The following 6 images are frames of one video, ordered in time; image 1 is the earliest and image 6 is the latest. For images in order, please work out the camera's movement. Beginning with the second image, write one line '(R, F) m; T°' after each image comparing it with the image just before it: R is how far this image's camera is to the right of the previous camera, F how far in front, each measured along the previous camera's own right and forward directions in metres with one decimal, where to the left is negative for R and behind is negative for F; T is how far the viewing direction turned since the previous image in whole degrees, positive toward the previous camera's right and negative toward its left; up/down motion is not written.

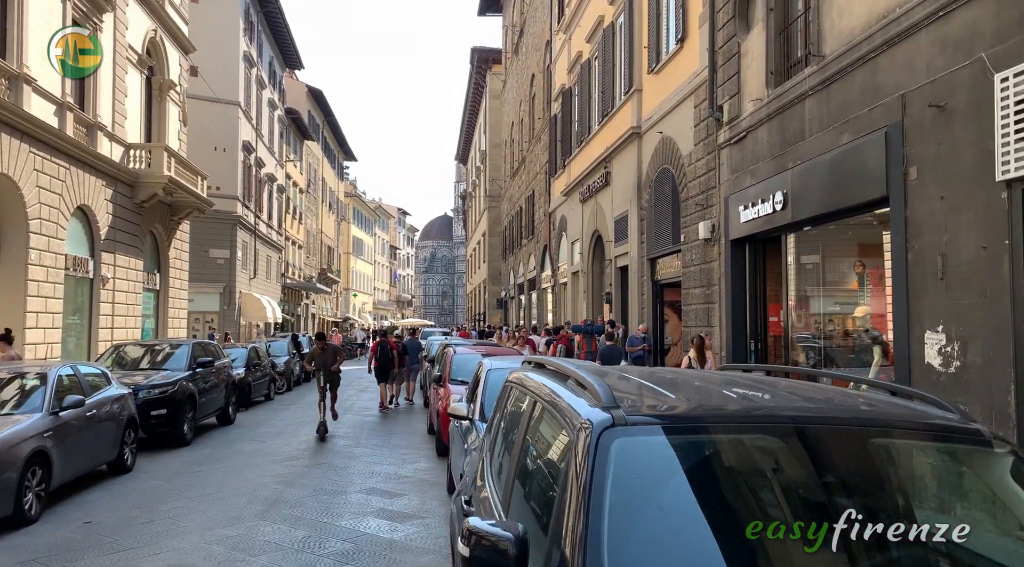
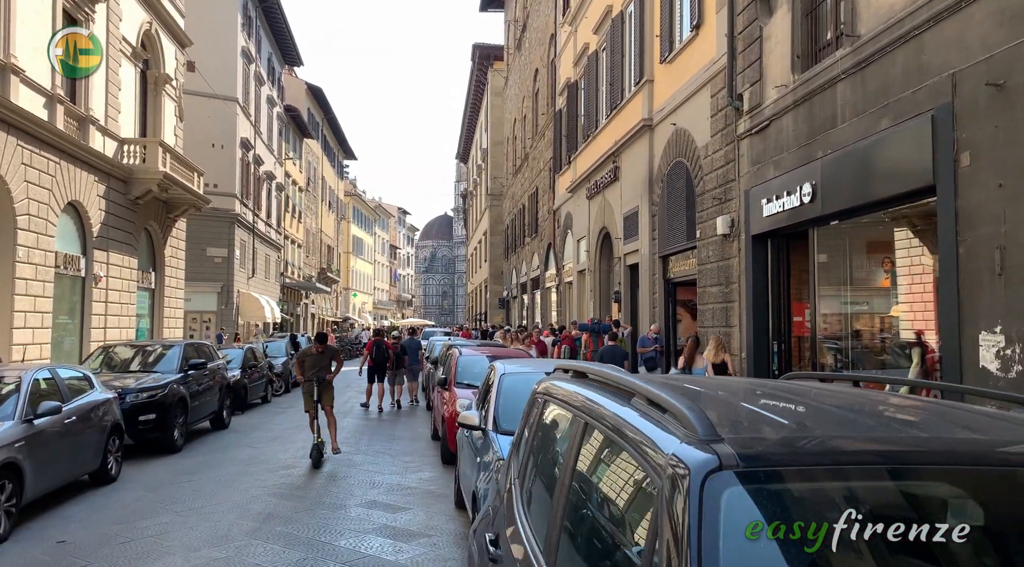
(-0.1, +0.6) m; 0°
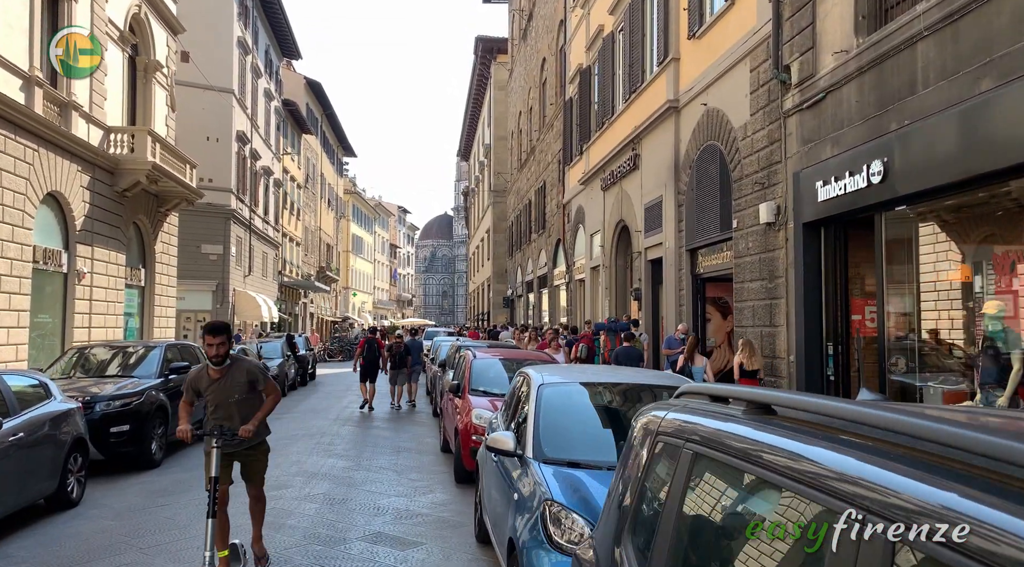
(-0.3, +1.2) m; 0°
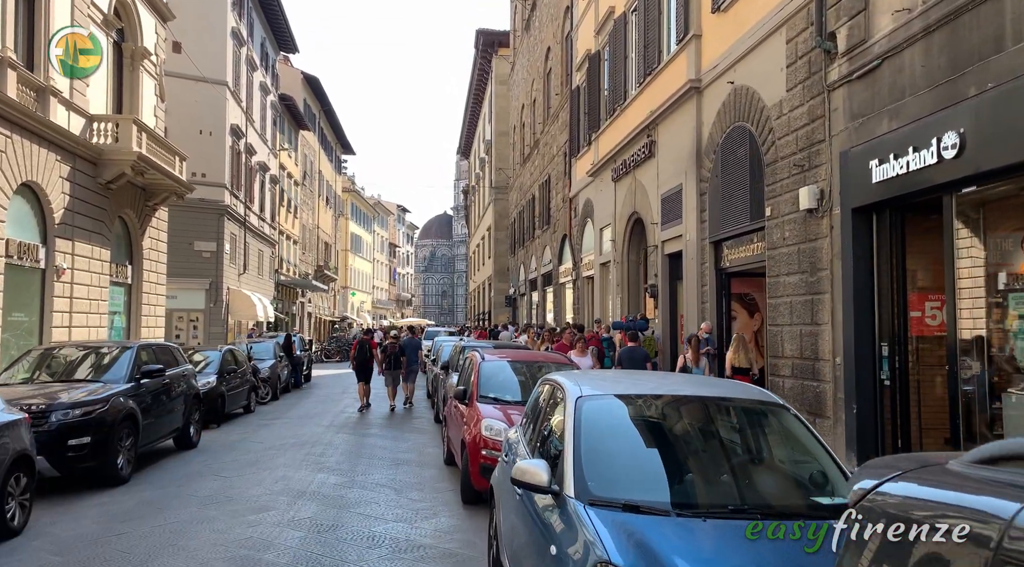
(-0.1, +1.1) m; 0°
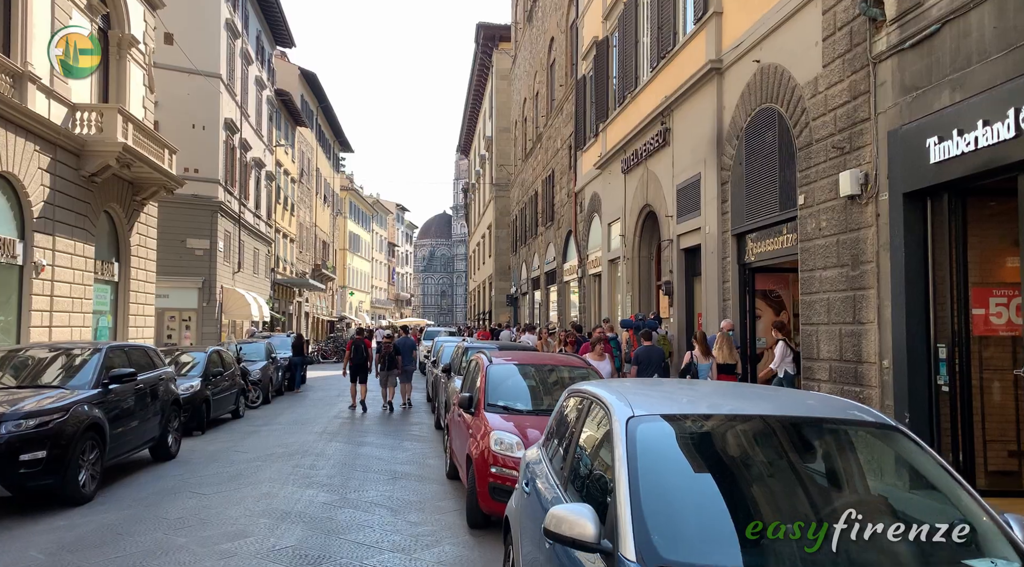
(-0.1, +0.9) m; 0°
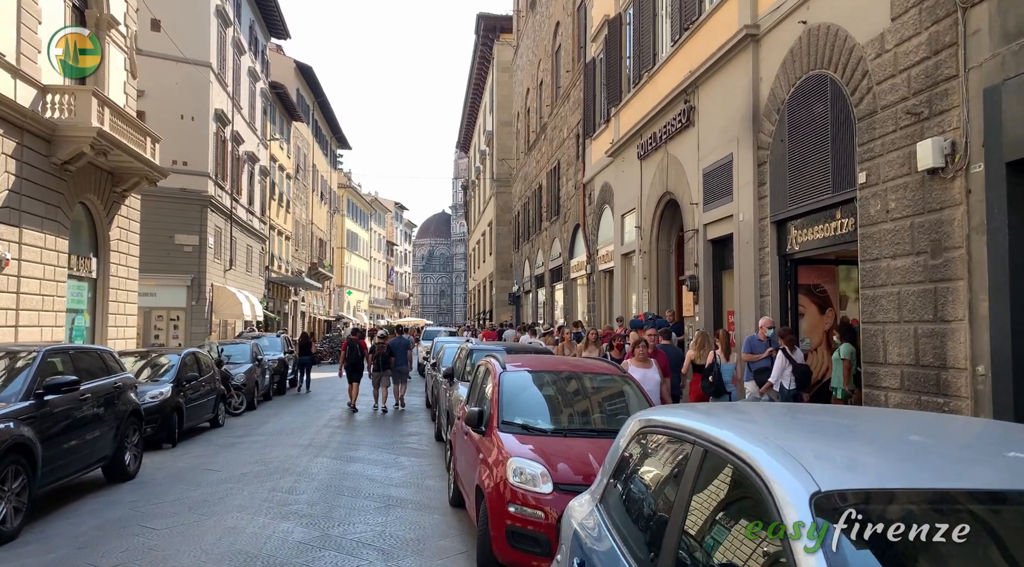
(-0.2, +1.4) m; 0°
